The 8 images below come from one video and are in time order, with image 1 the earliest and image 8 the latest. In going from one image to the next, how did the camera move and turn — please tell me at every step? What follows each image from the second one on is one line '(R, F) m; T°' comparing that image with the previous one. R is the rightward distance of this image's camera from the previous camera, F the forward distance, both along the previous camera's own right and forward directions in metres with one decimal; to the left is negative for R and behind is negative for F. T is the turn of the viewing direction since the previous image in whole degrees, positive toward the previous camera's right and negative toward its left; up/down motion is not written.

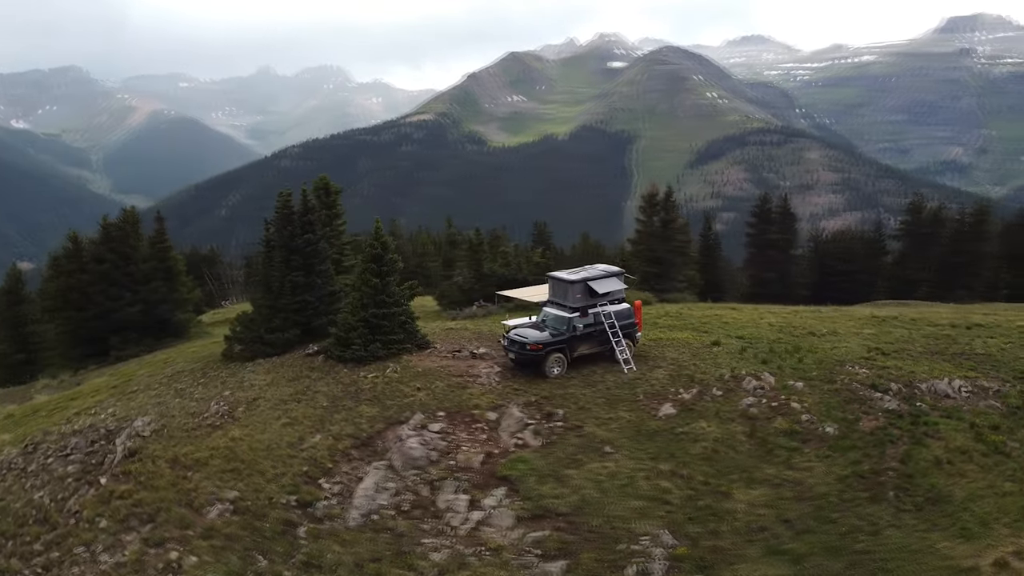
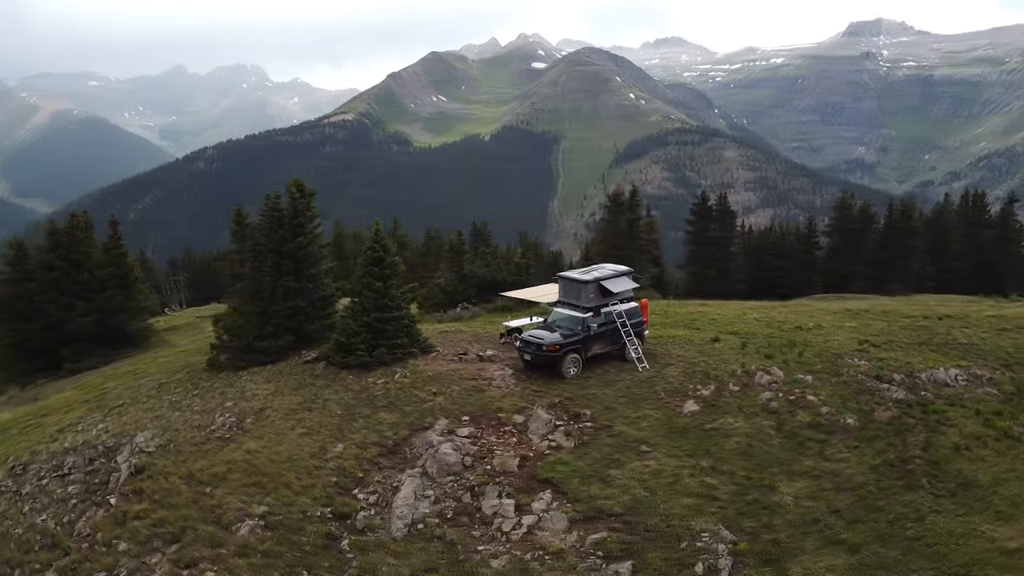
(-2.6, +0.3) m; +5°
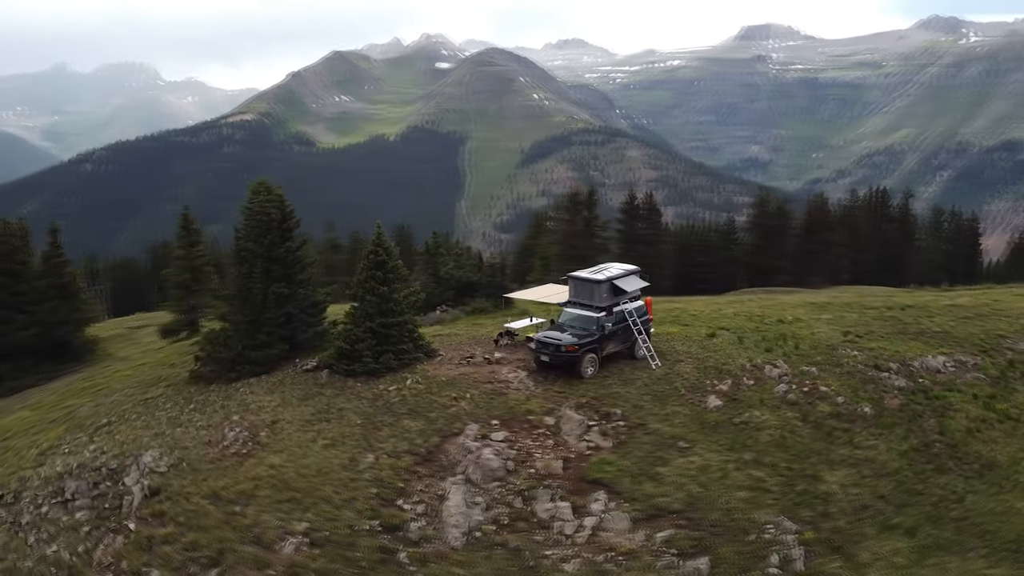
(-3.1, +0.4) m; +6°
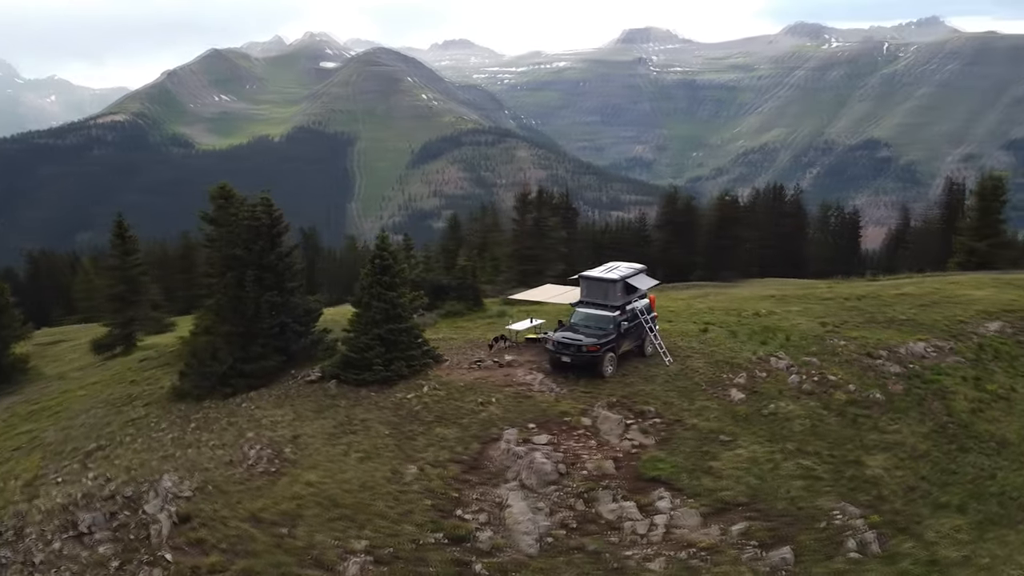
(-3.7, +0.5) m; +8°
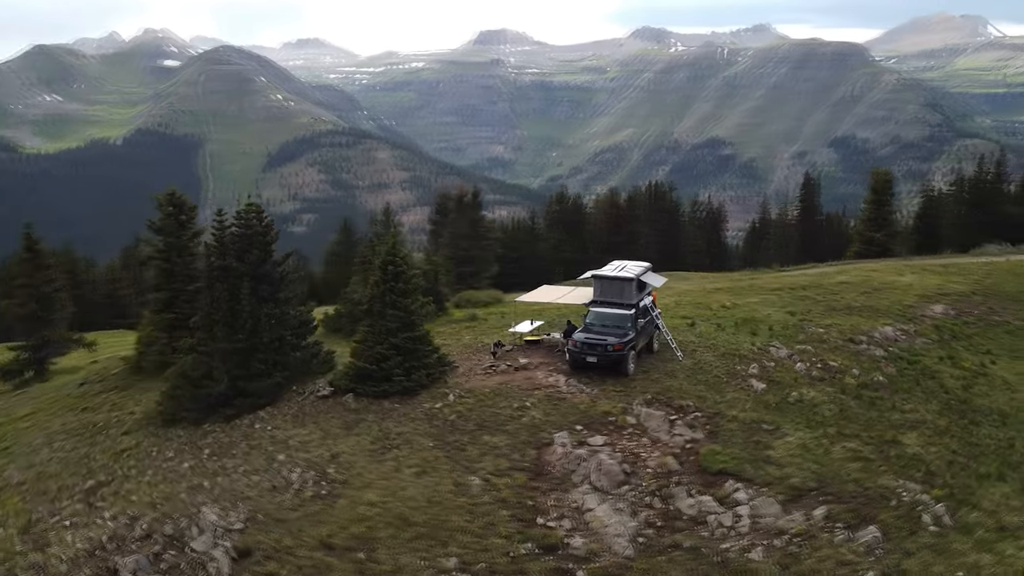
(-4.6, +0.7) m; +10°
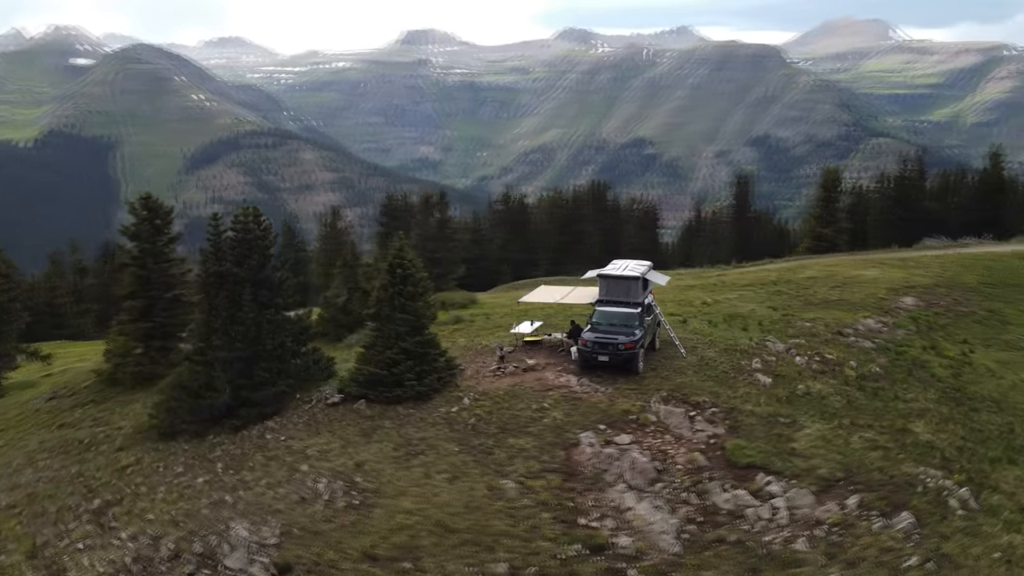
(-2.4, +0.2) m; +5°
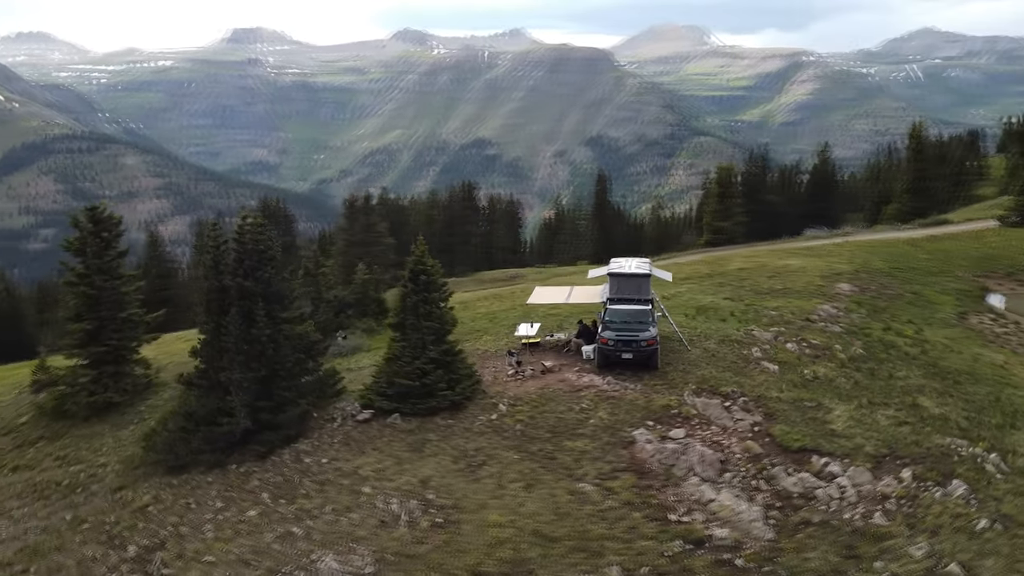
(-5.1, +0.8) m; +11°
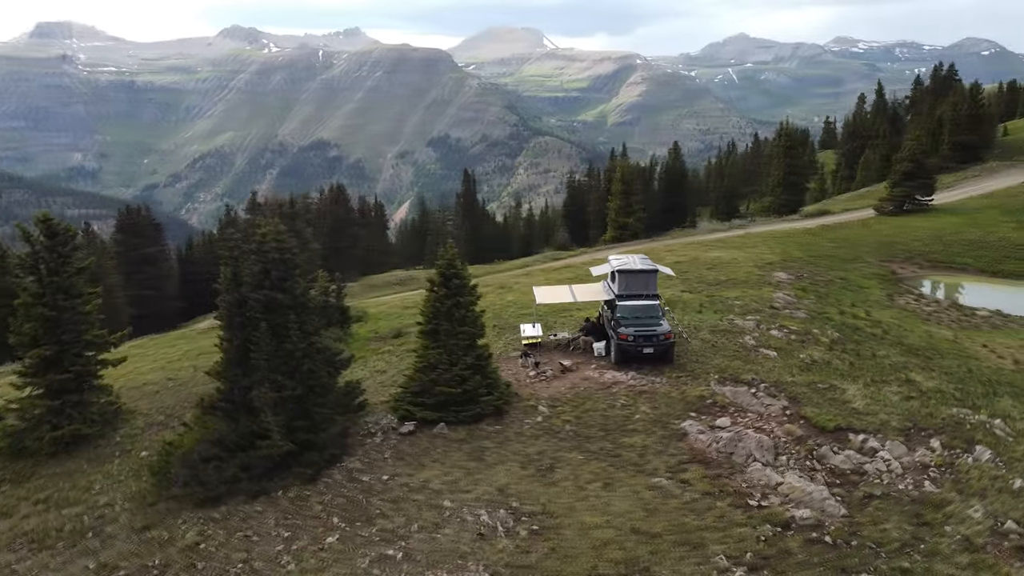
(-5.1, +0.7) m; +11°
